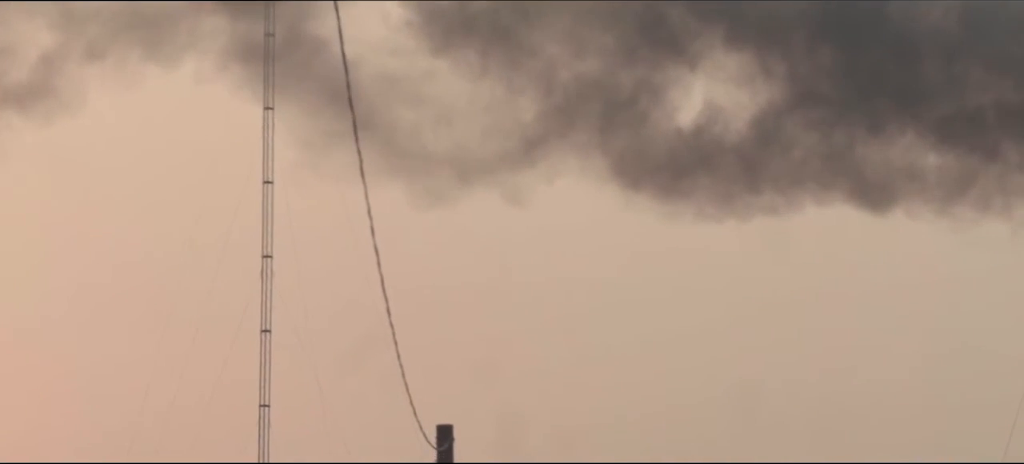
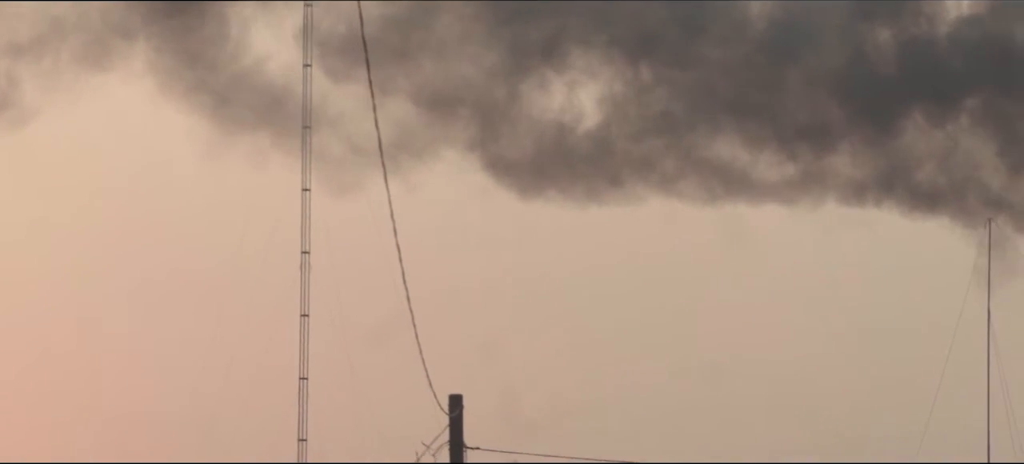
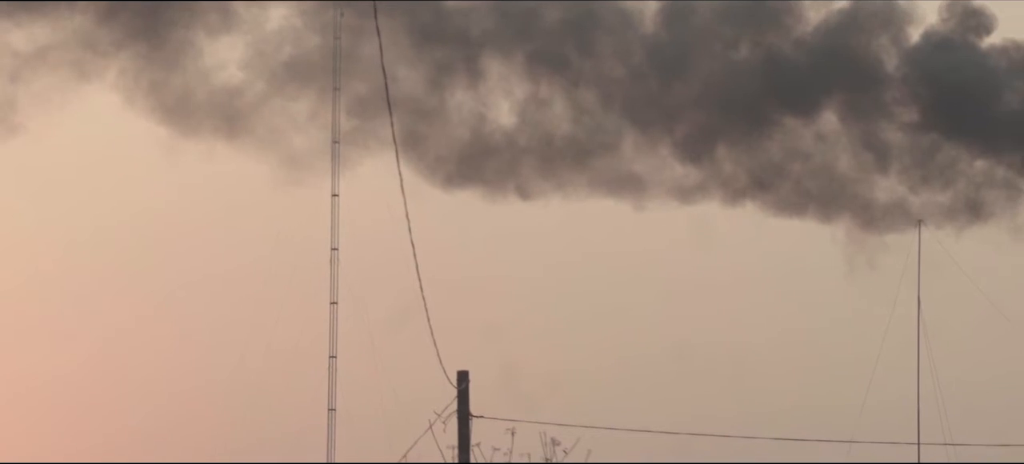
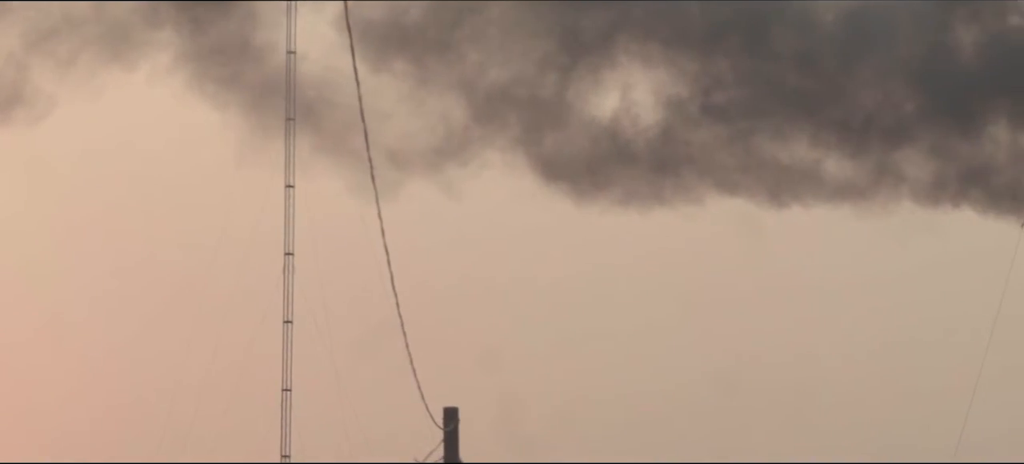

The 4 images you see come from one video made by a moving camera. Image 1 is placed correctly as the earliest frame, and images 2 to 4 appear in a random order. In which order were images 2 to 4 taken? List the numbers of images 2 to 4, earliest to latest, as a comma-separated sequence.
4, 2, 3
